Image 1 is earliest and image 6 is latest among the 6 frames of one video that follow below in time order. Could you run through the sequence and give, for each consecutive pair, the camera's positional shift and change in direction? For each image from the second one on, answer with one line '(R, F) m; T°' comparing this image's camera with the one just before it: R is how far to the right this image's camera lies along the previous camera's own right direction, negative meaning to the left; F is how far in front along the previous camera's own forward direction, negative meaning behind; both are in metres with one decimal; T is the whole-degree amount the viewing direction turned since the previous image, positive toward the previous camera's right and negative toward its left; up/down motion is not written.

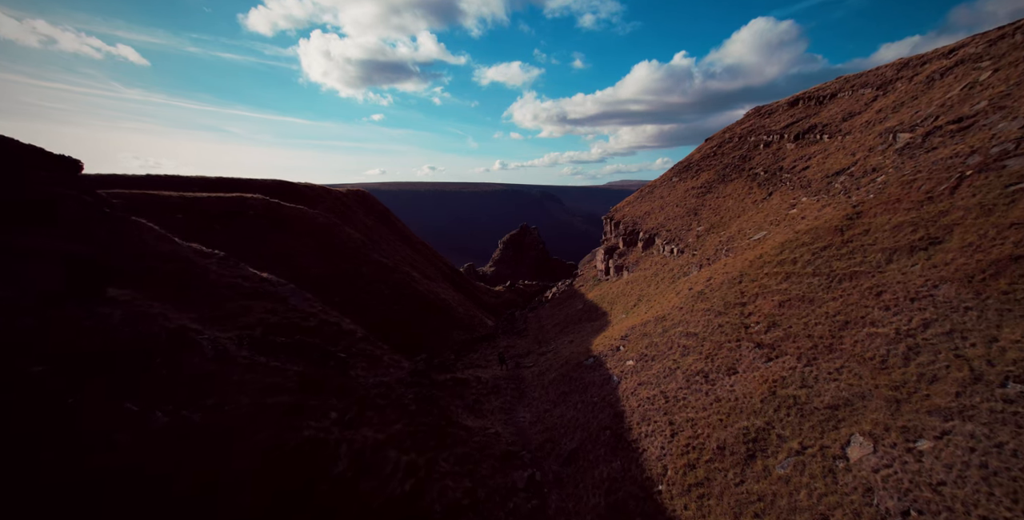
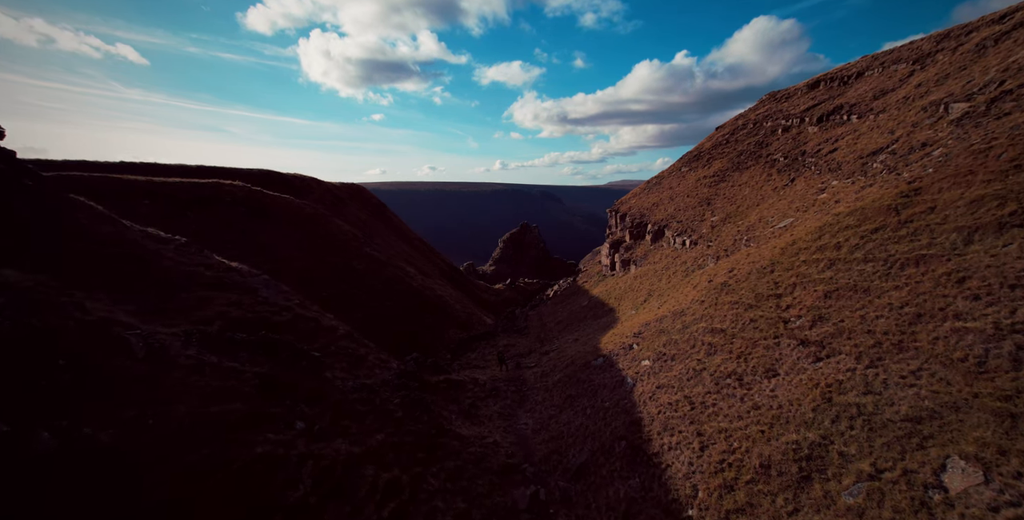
(0.0, +3.9) m; 0°
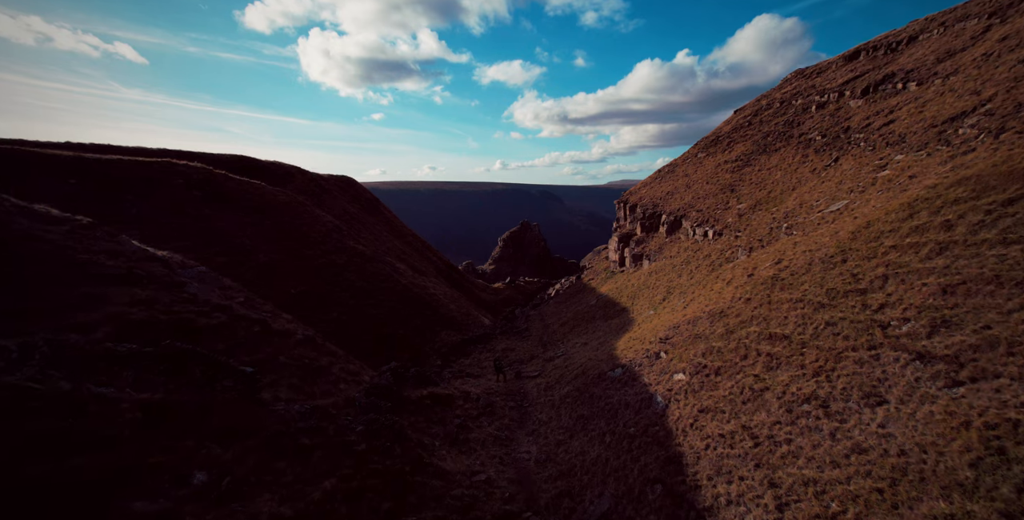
(+0.1, +6.5) m; 0°
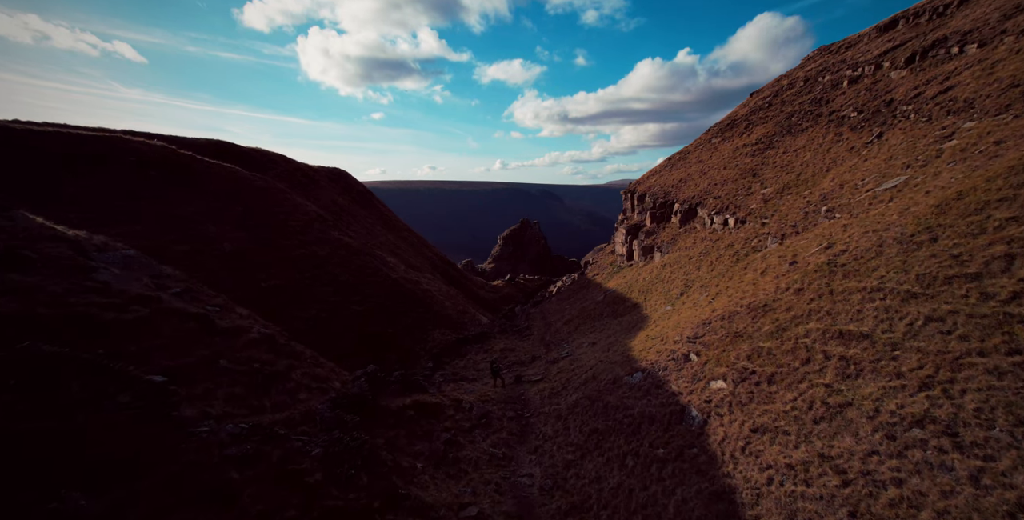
(+0.1, +4.8) m; 0°
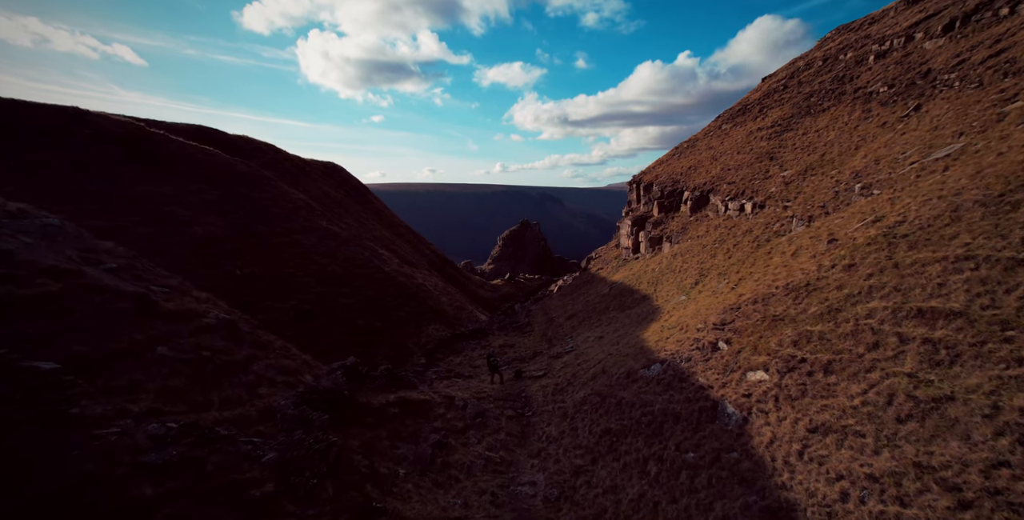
(0.0, +3.3) m; 0°
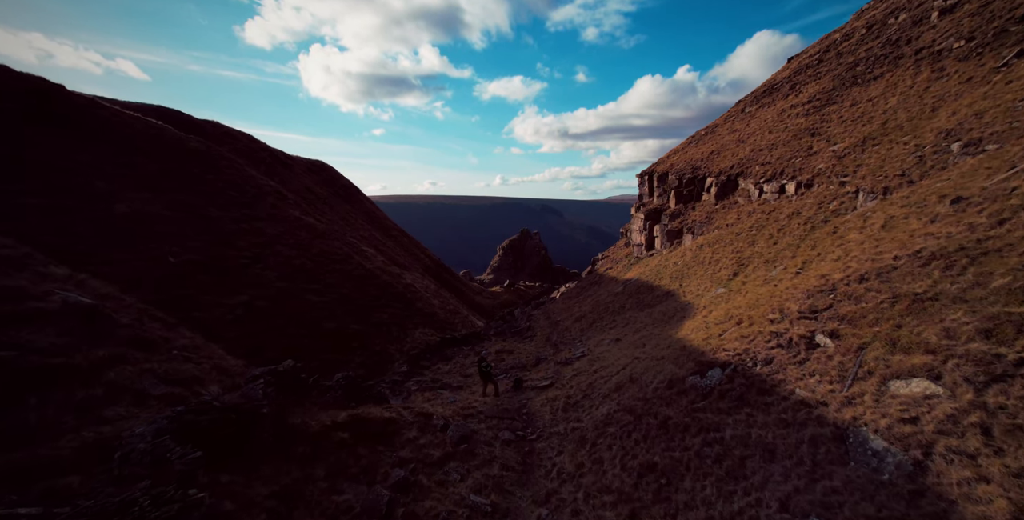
(+0.1, +6.6) m; 0°
